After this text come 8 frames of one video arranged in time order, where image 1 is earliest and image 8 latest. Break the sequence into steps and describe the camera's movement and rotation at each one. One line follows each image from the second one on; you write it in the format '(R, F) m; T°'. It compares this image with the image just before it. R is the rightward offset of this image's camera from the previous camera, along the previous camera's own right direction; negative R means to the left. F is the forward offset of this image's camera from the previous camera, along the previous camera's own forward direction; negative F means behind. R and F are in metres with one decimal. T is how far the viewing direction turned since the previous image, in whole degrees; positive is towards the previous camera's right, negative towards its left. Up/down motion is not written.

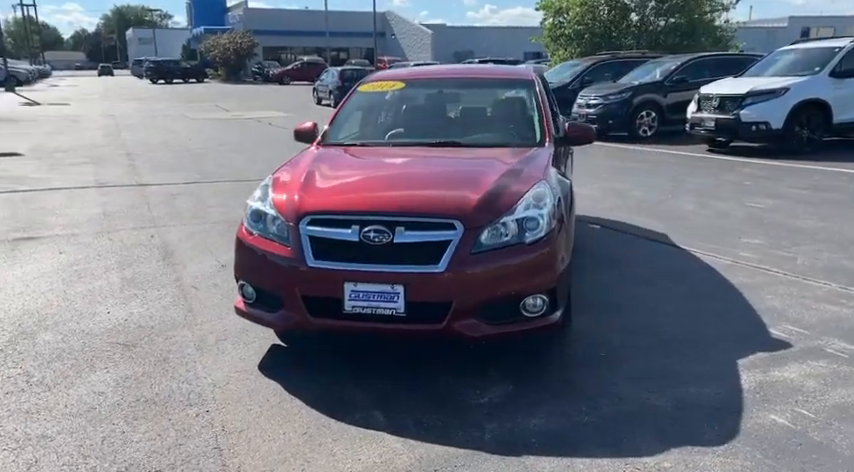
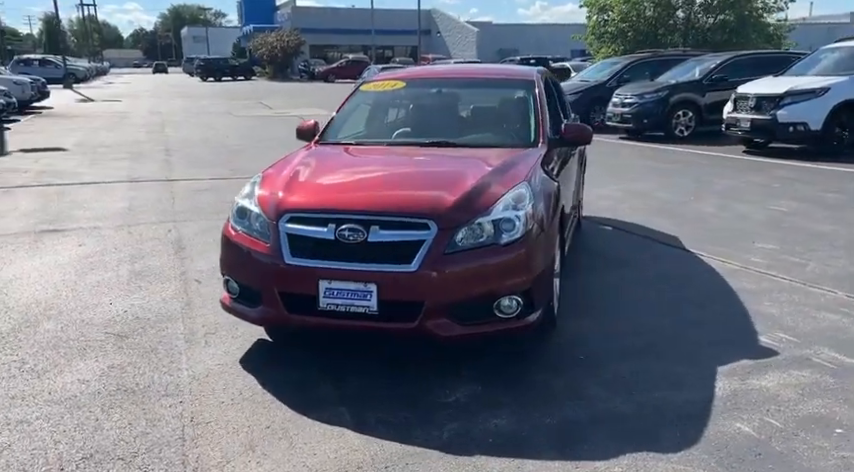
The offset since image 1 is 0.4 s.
(+0.4, 0.0) m; -4°
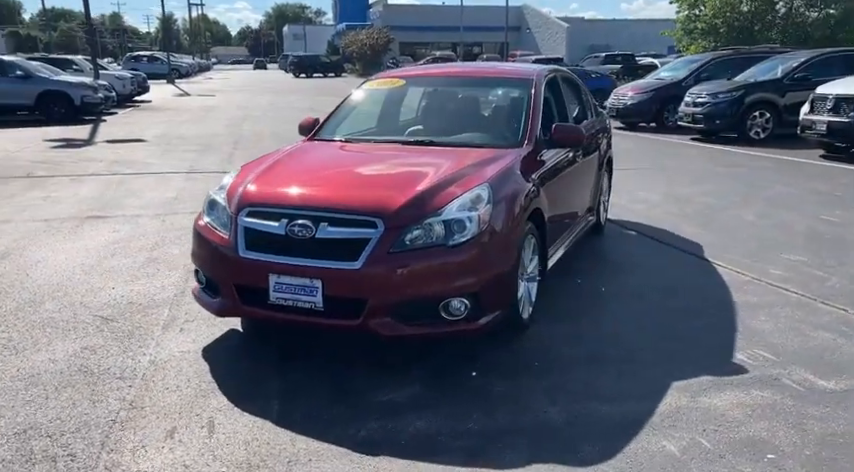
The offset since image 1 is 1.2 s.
(+0.7, +0.1) m; -7°
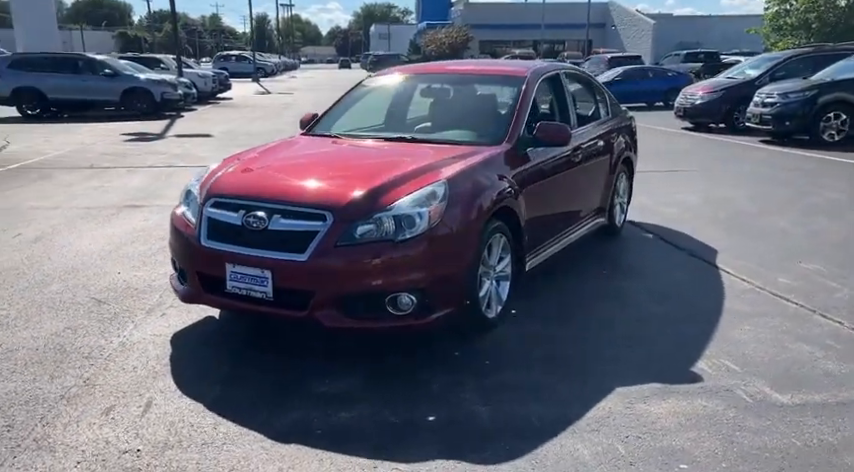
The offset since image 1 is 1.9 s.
(+0.7, 0.0) m; -7°
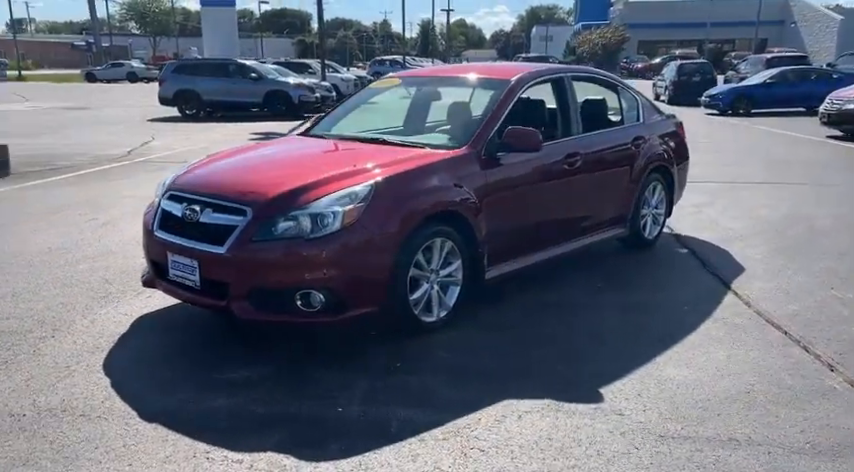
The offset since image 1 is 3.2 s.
(+1.3, +0.1) m; -12°
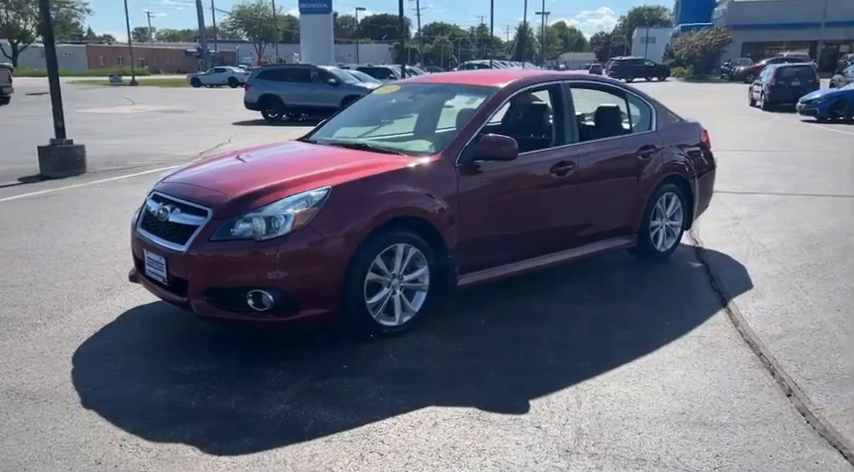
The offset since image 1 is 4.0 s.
(+0.8, 0.0) m; -8°
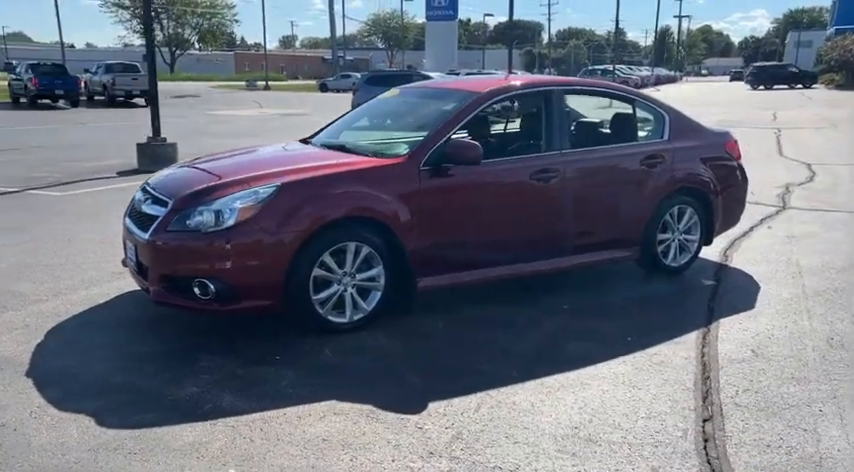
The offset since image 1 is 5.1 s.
(+1.1, 0.0) m; -10°
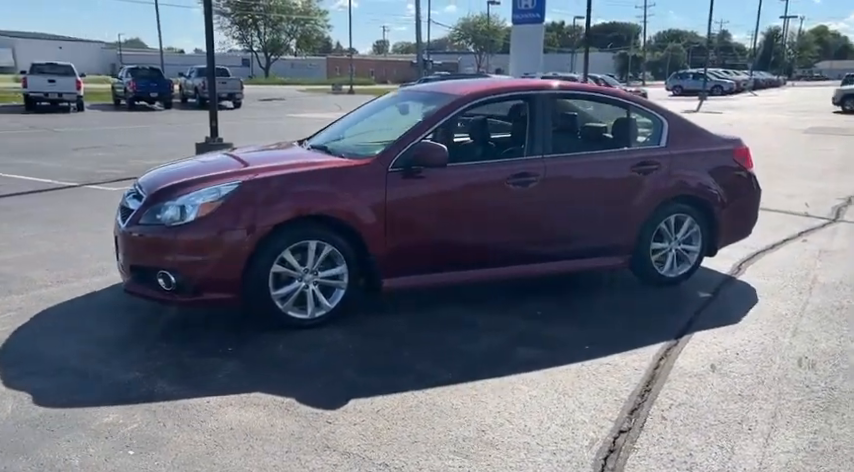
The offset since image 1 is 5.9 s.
(+0.8, 0.0) m; -7°
